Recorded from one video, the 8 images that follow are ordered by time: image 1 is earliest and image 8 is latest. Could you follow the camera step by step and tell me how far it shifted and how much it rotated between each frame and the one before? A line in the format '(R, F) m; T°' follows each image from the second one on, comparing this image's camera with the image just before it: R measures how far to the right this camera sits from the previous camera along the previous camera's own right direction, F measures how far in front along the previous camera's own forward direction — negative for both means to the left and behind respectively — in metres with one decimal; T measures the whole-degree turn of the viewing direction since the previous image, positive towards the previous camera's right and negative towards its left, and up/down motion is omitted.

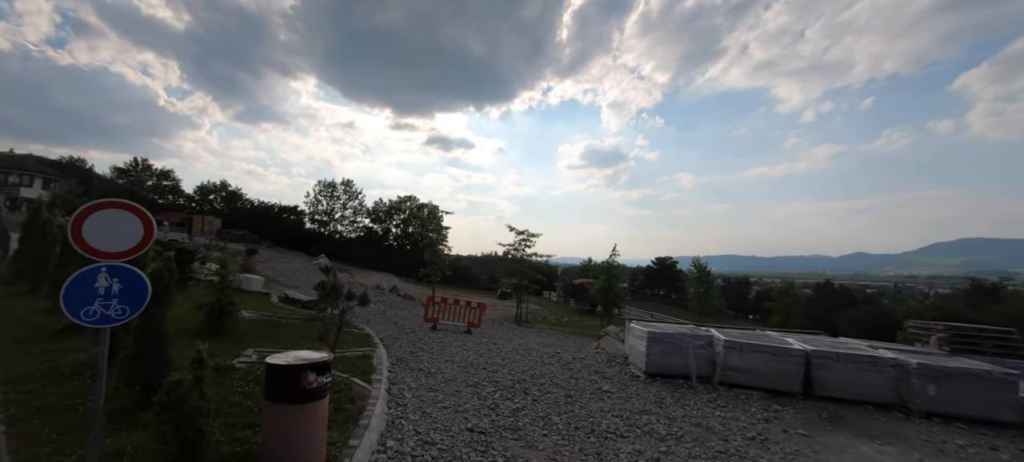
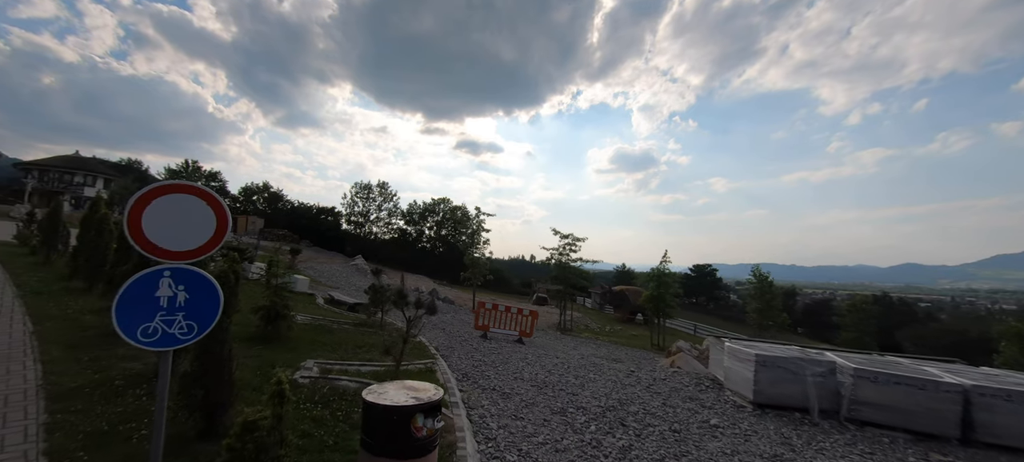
(-1.3, +1.1) m; -4°
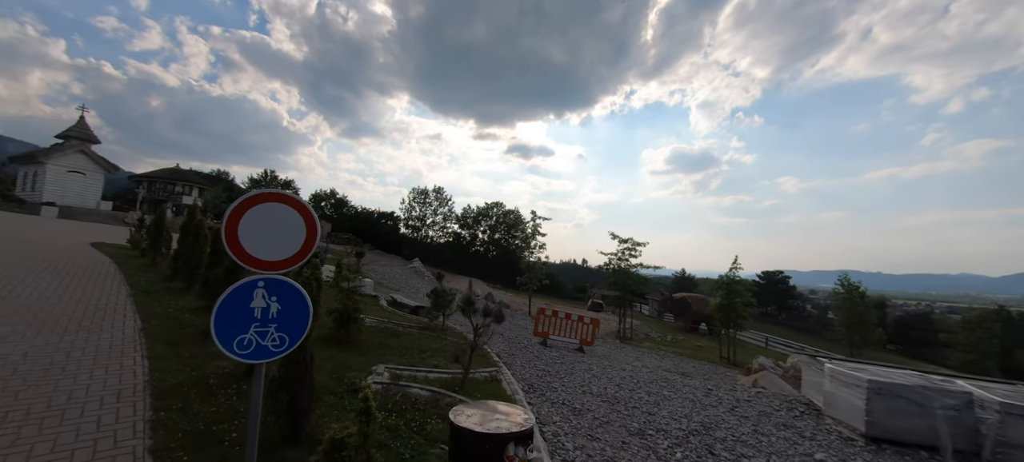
(-0.4, +0.3) m; -8°
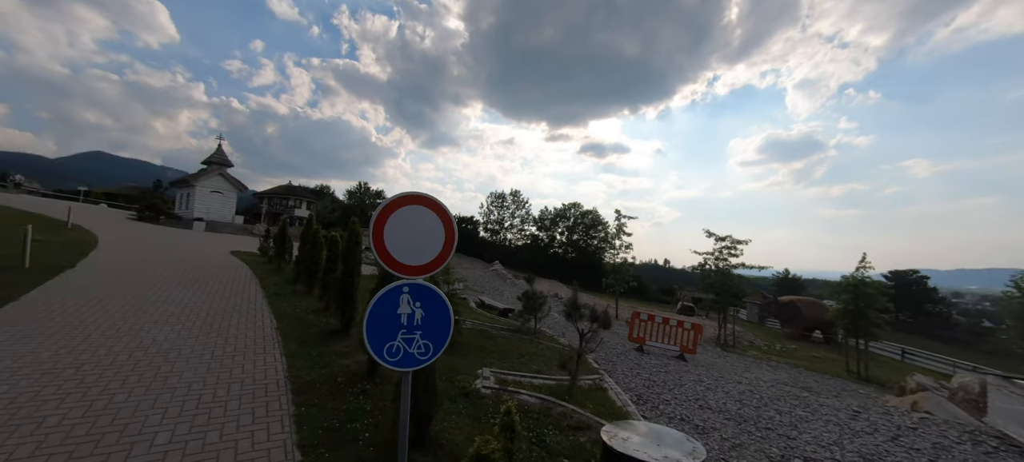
(-0.6, +0.3) m; -11°
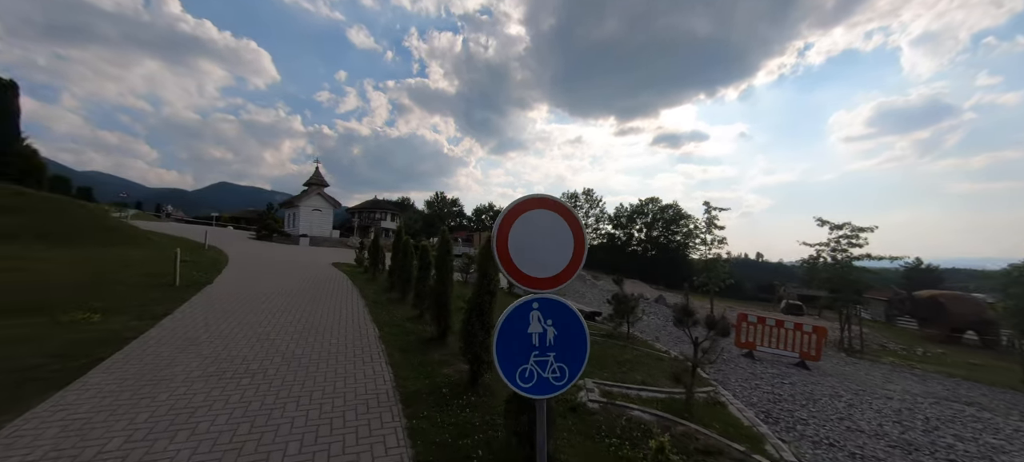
(-0.4, +0.3) m; -11°
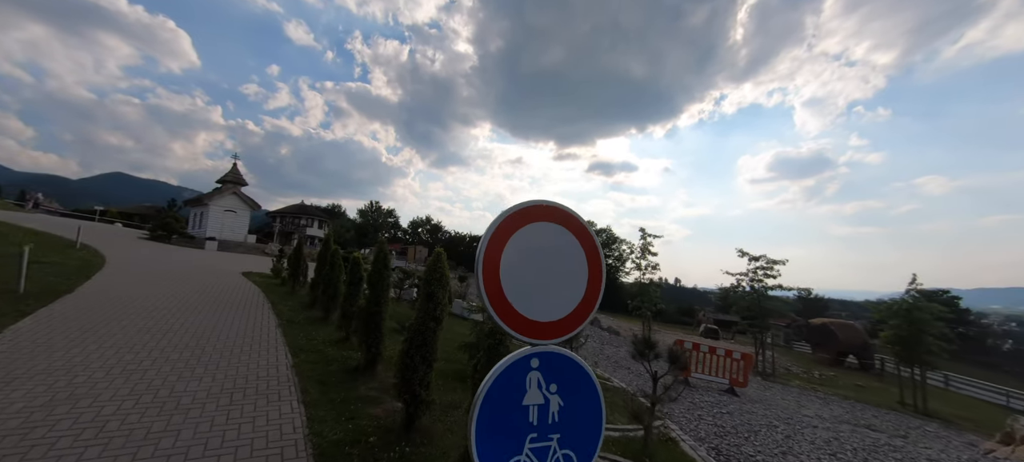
(-0.2, +0.7) m; +9°
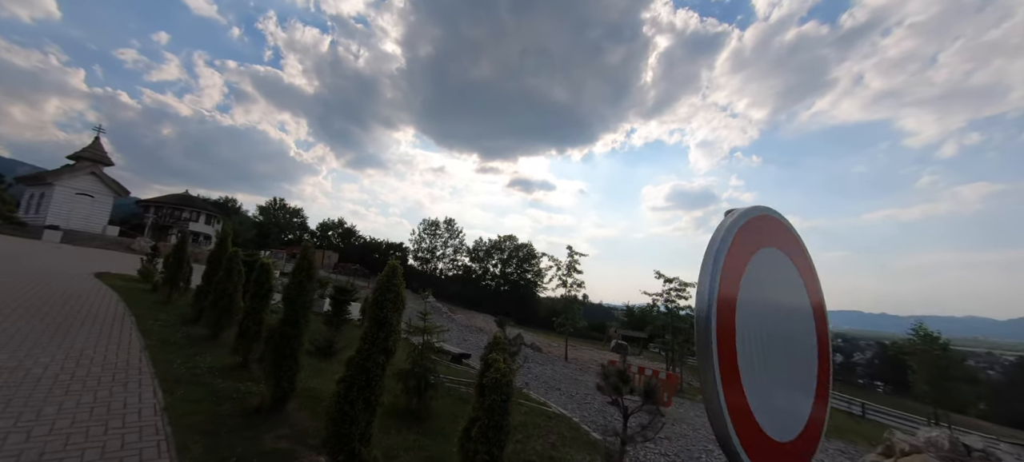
(-0.6, +0.9) m; +12°
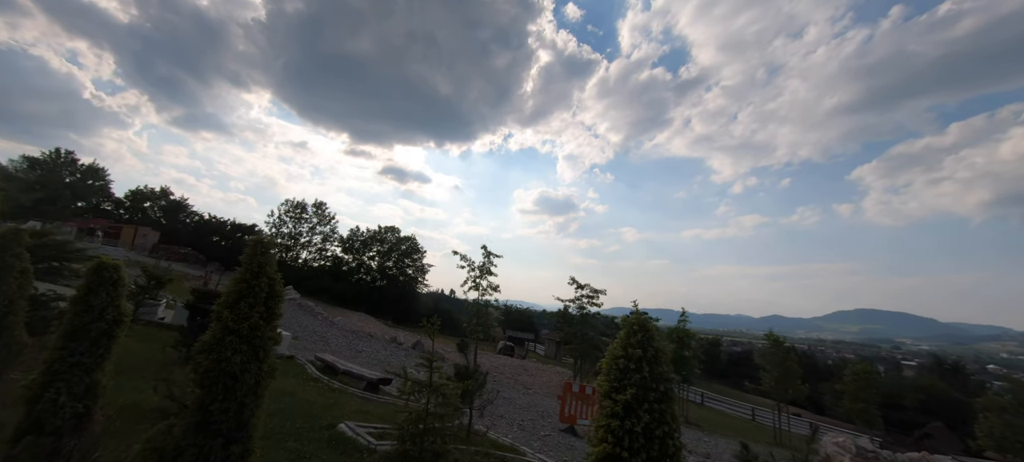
(-2.4, +2.7) m; +19°
